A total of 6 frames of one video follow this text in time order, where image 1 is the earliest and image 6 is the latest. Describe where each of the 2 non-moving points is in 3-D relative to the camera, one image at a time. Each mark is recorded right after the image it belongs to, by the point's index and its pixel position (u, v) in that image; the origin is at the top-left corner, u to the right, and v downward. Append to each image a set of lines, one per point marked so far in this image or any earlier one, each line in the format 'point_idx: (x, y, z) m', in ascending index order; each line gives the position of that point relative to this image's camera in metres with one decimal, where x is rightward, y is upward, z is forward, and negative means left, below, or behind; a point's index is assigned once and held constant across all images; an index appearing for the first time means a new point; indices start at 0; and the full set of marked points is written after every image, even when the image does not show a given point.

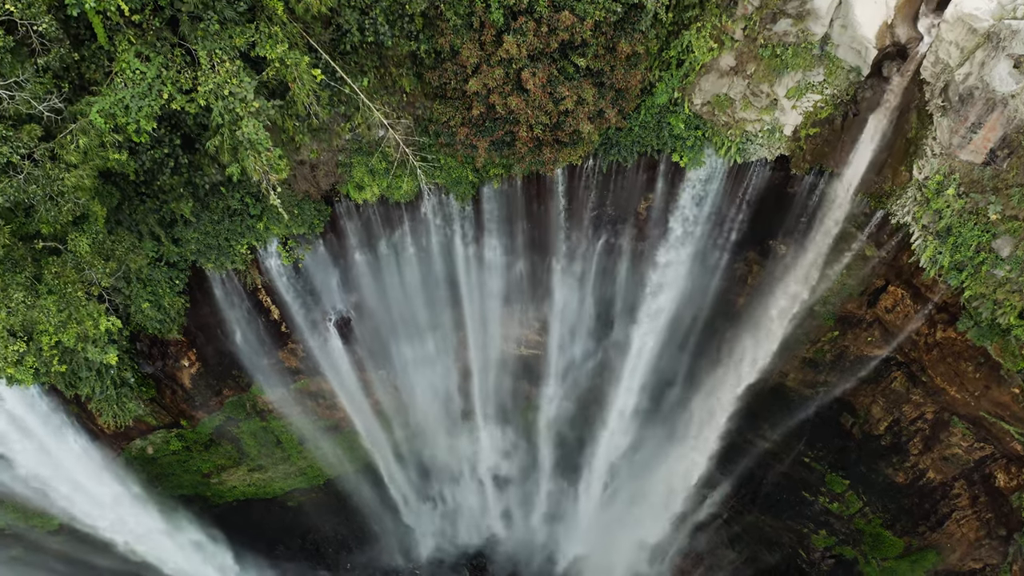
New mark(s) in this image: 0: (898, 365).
0: (+6.8, -1.5, +10.7) m
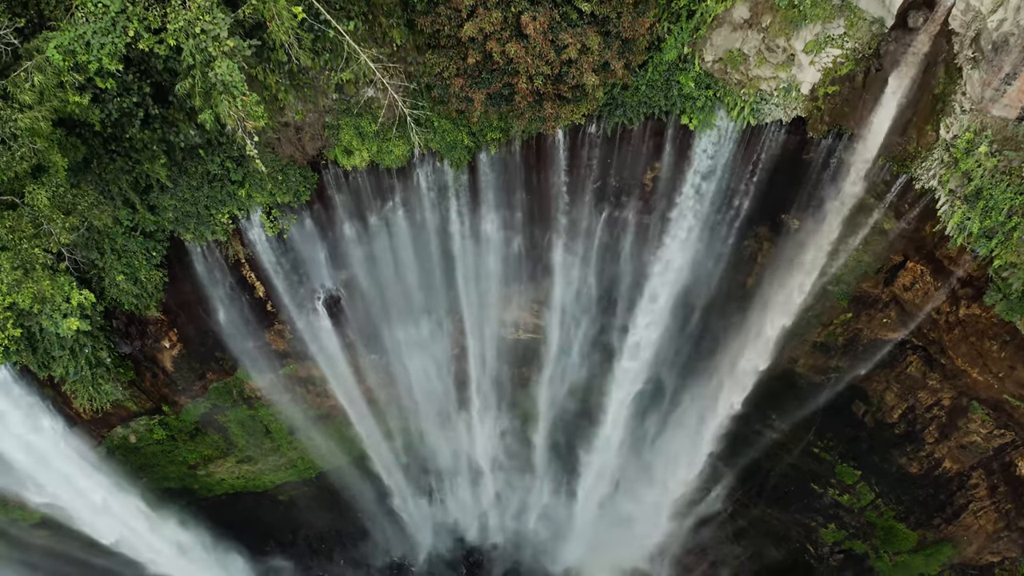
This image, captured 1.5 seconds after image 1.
0: (+6.8, -1.1, +10.1) m
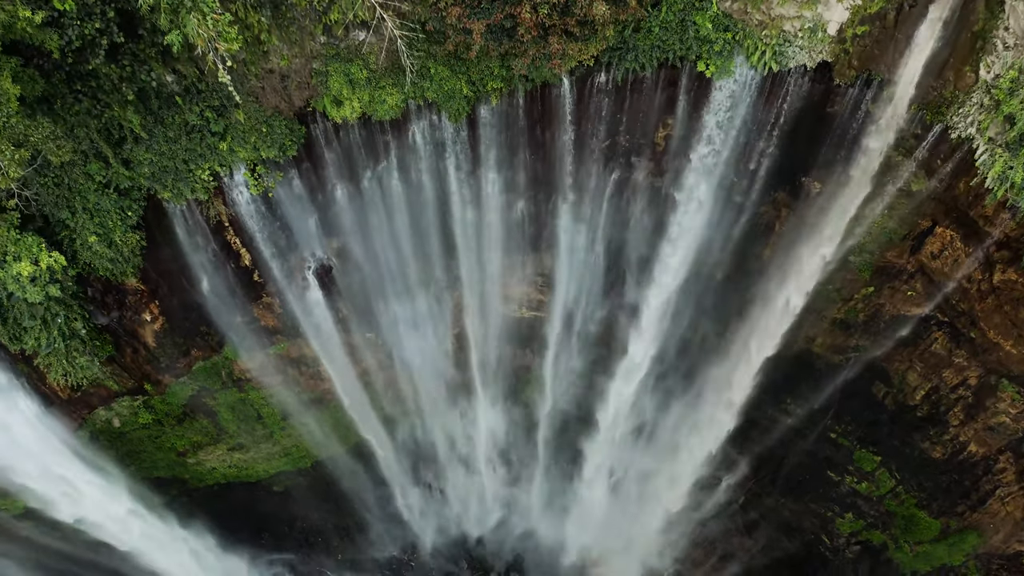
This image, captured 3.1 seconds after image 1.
0: (+6.8, -0.5, +9.5) m
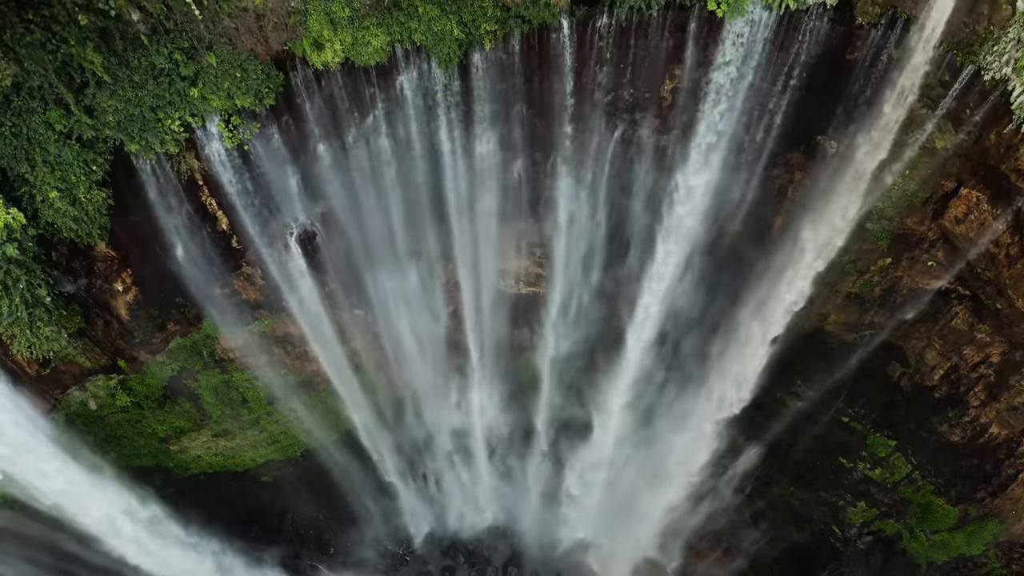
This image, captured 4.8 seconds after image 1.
0: (+6.7, 0.0, +8.9) m
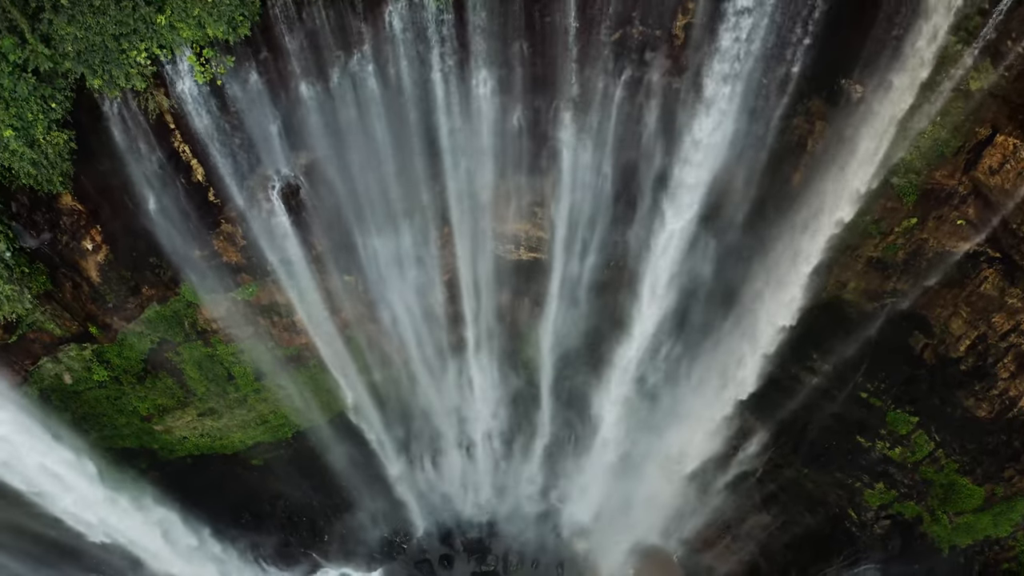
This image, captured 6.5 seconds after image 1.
0: (+6.7, +0.6, +8.2) m
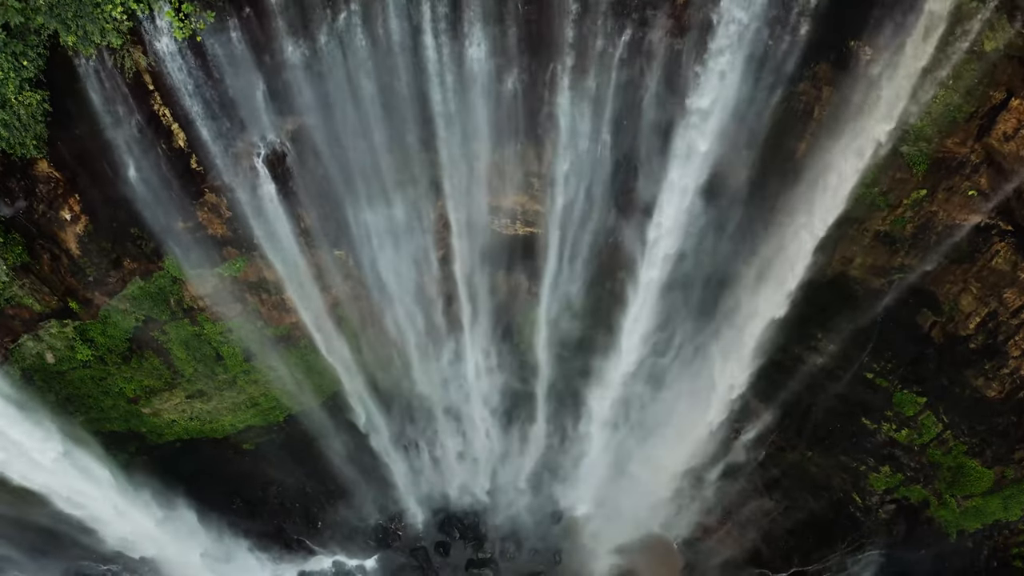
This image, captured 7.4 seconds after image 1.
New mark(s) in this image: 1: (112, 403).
0: (+6.7, +1.0, +7.9) m
1: (-7.1, -1.9, +10.4) m
